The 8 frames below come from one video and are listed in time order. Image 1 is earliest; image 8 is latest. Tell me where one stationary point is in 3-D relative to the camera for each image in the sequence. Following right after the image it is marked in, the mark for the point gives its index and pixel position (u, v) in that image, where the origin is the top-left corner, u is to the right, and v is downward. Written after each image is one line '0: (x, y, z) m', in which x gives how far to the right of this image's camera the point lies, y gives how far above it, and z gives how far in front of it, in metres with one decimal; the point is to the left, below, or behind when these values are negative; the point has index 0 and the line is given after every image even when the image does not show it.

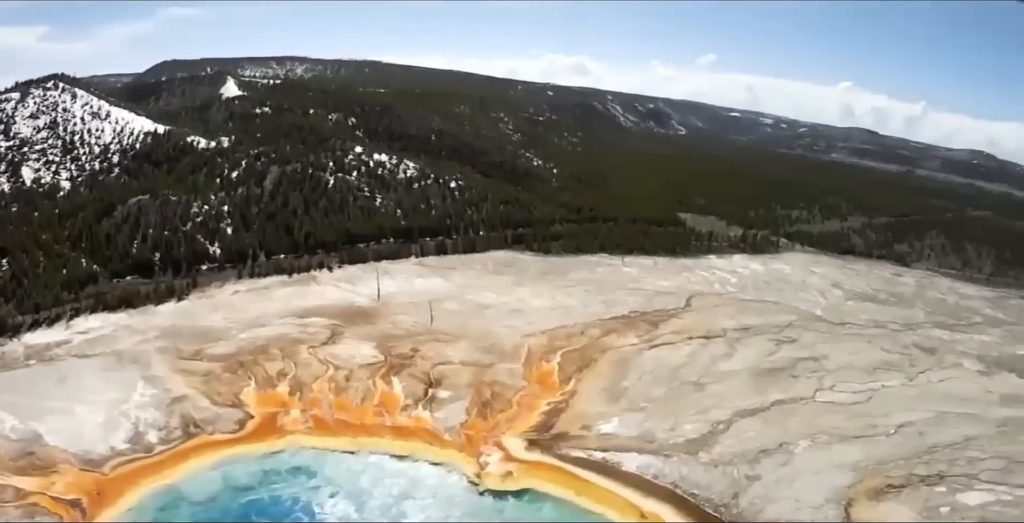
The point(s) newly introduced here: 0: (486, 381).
0: (-0.7, -2.9, +18.7) m
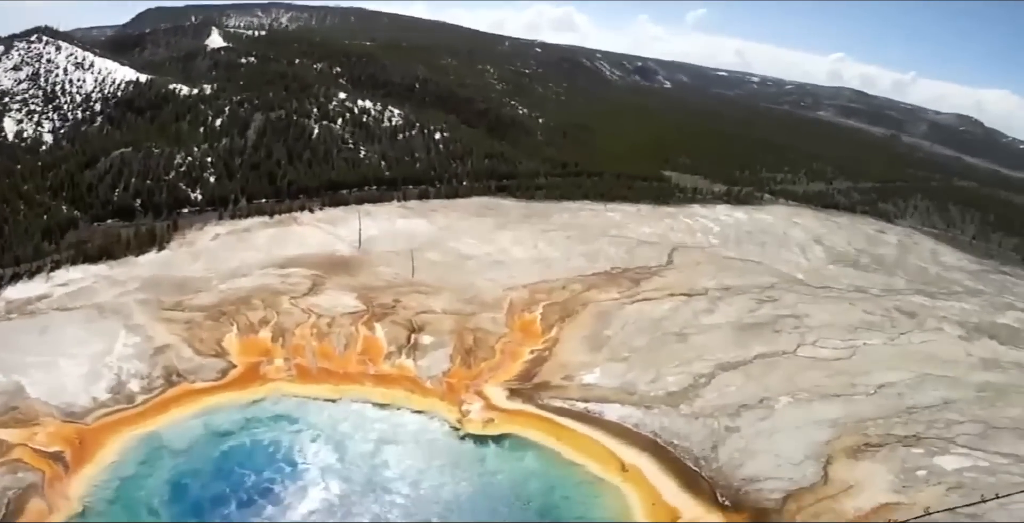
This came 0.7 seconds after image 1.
0: (-1.1, -1.7, +18.5) m
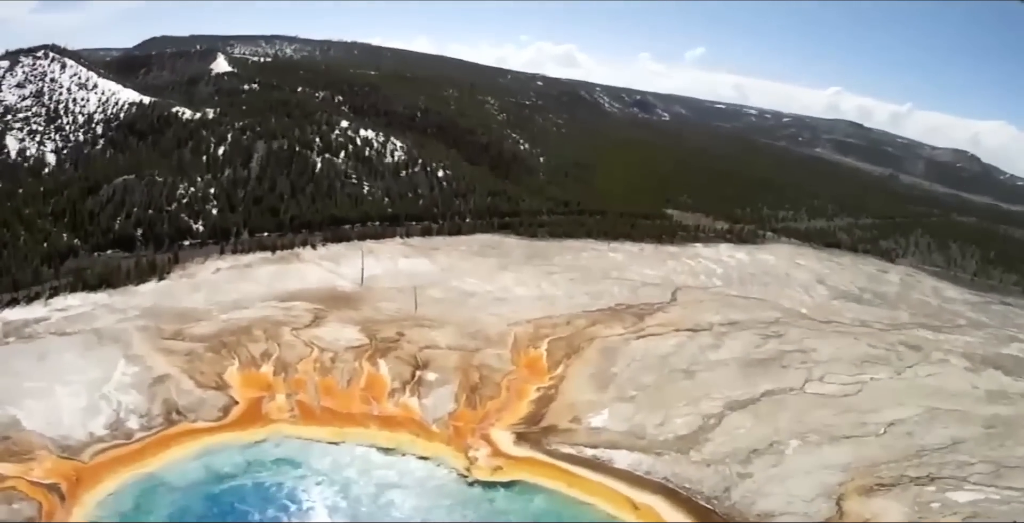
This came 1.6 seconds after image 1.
0: (-1.0, -2.7, +18.5) m
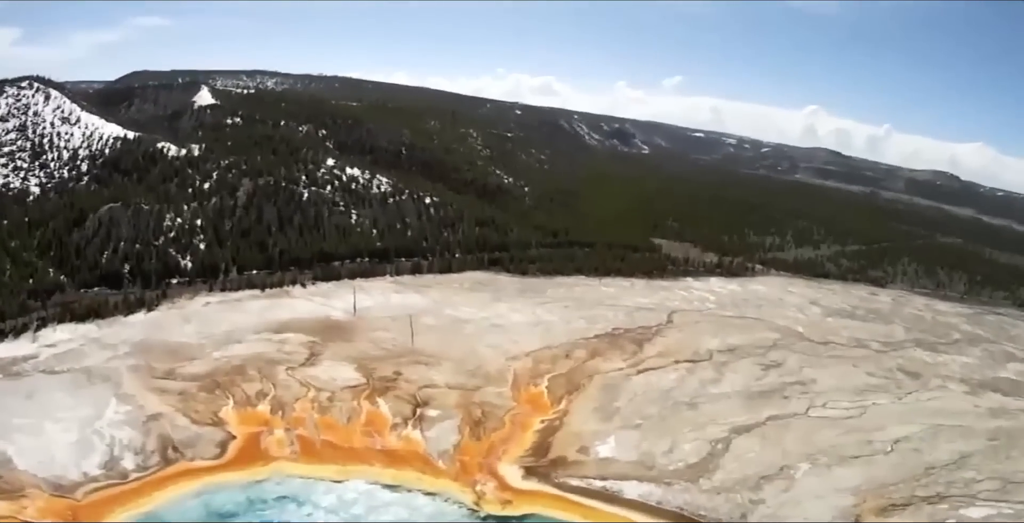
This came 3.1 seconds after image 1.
0: (-0.9, -3.6, +18.3) m
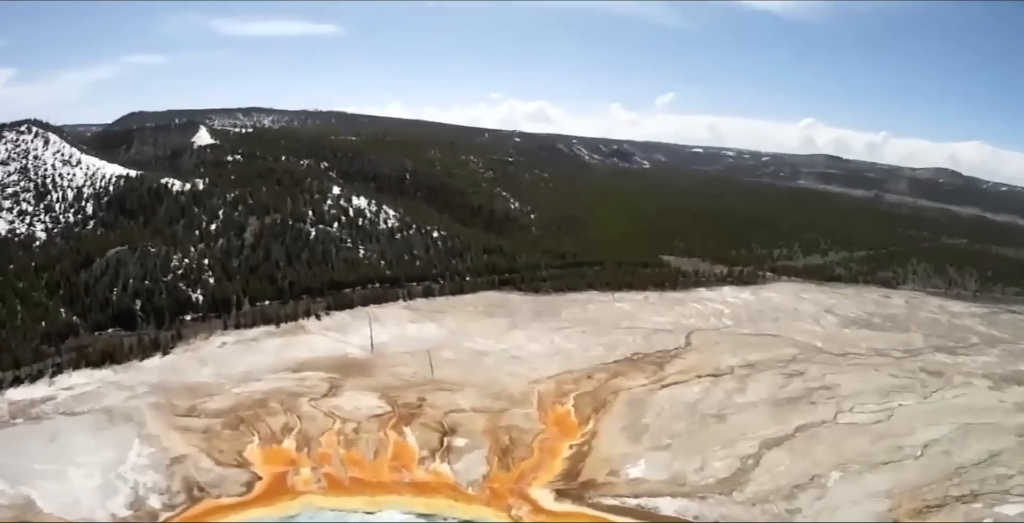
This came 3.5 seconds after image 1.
0: (-0.2, -4.2, +18.5) m
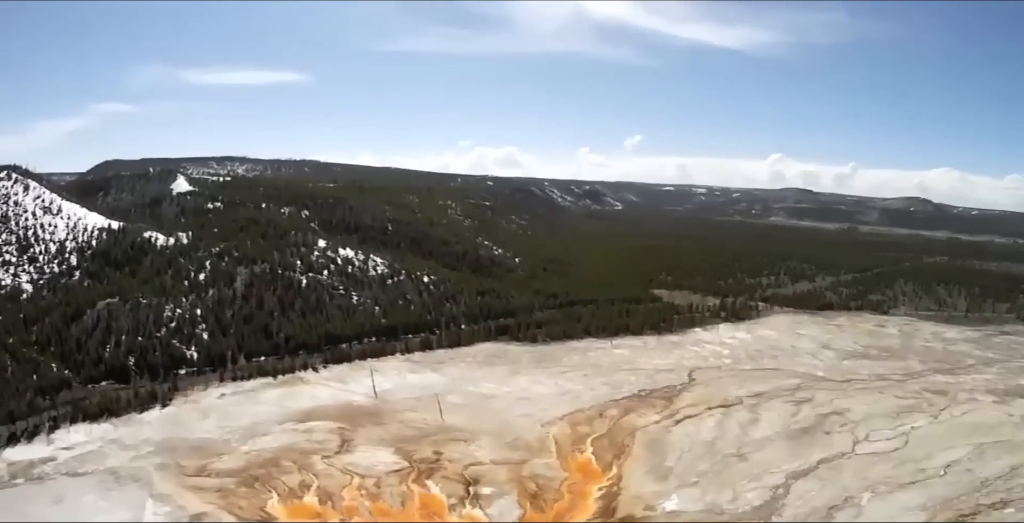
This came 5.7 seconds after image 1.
0: (+0.5, -5.3, +18.7) m
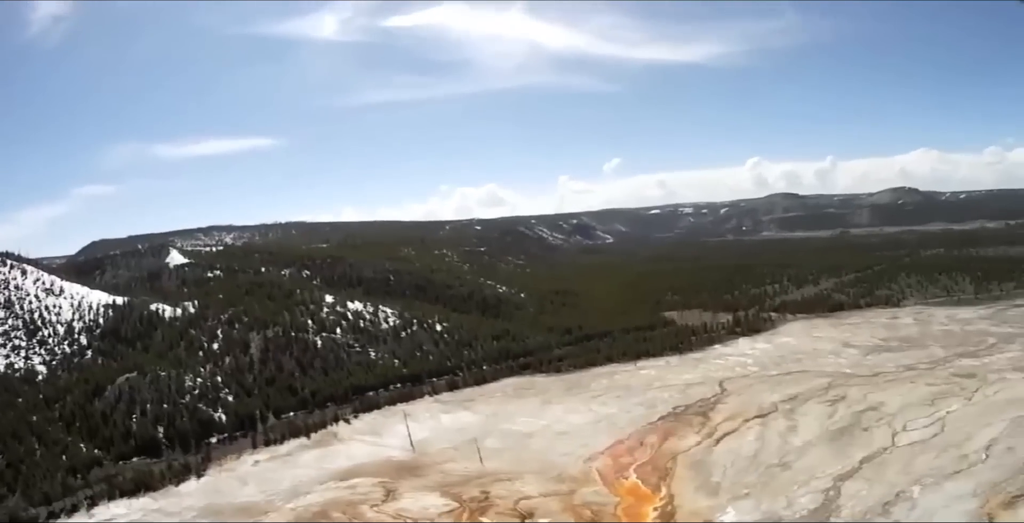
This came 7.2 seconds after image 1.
0: (+2.0, -6.3, +19.4) m
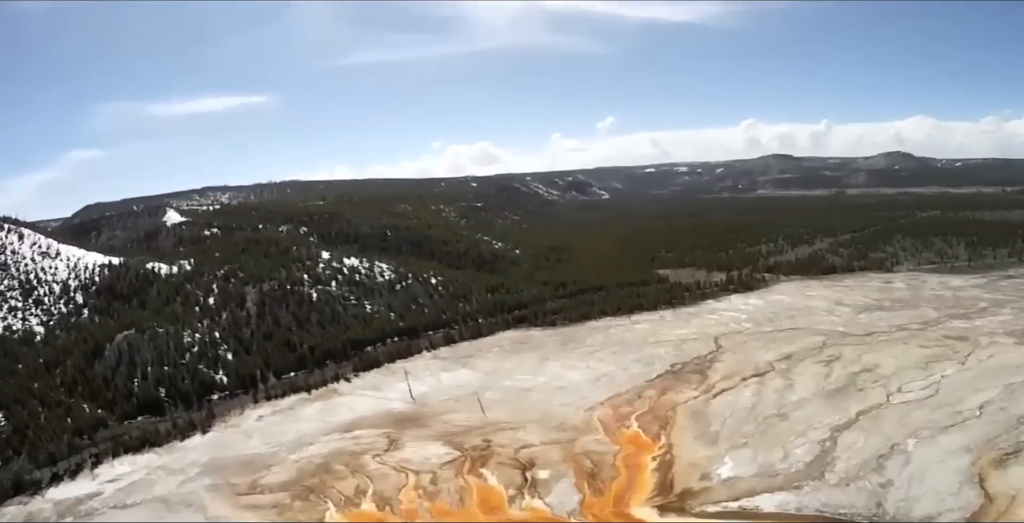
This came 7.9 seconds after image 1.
0: (+2.0, -5.2, +19.9) m
